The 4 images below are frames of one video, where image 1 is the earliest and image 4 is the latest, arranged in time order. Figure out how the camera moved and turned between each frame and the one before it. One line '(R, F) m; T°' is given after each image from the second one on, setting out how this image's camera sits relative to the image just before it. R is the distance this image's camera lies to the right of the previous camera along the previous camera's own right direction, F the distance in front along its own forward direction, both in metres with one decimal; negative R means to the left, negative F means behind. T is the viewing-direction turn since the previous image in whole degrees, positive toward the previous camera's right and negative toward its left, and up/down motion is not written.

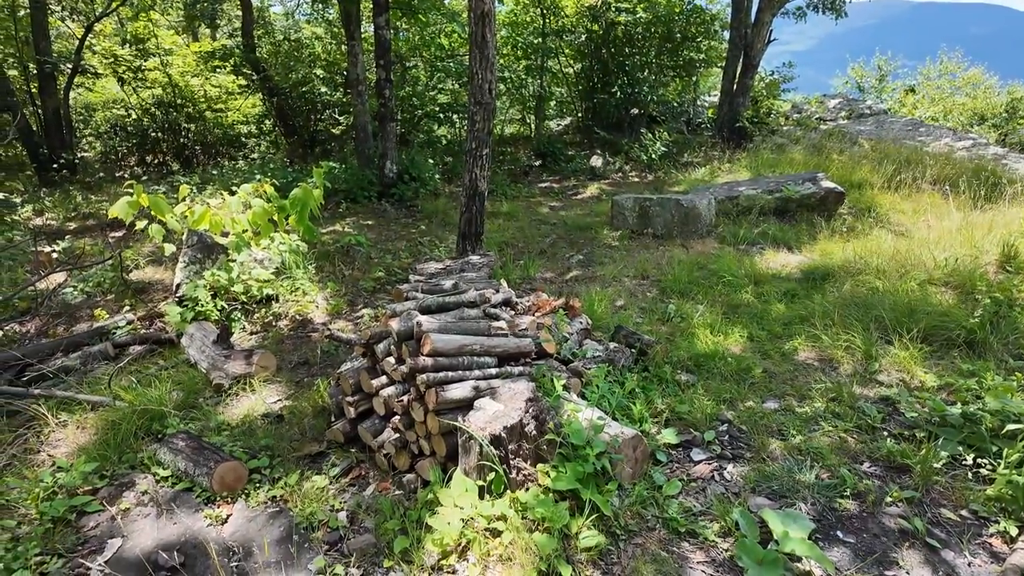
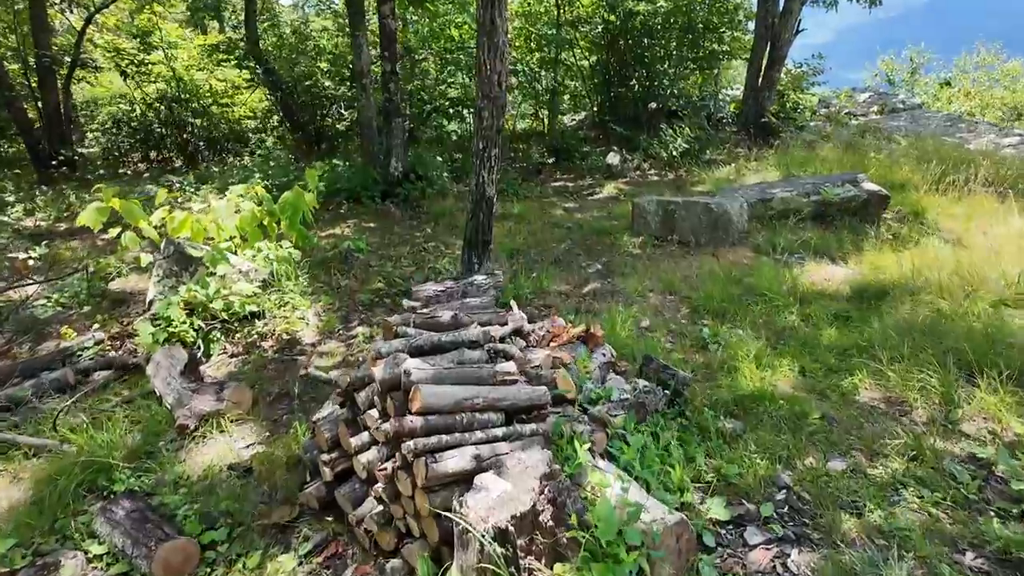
(0.0, +0.6) m; -1°
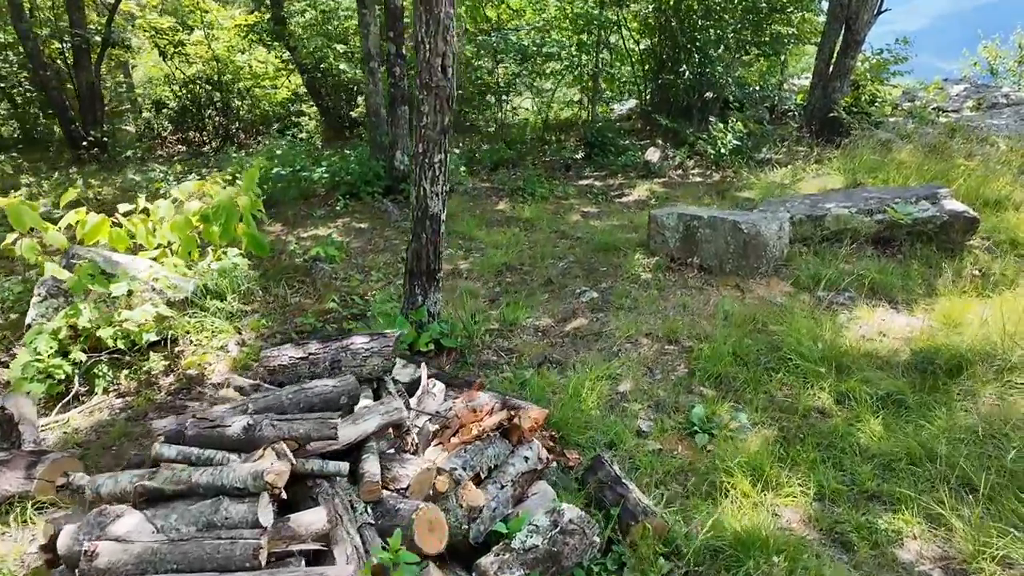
(+0.7, +1.0) m; -6°
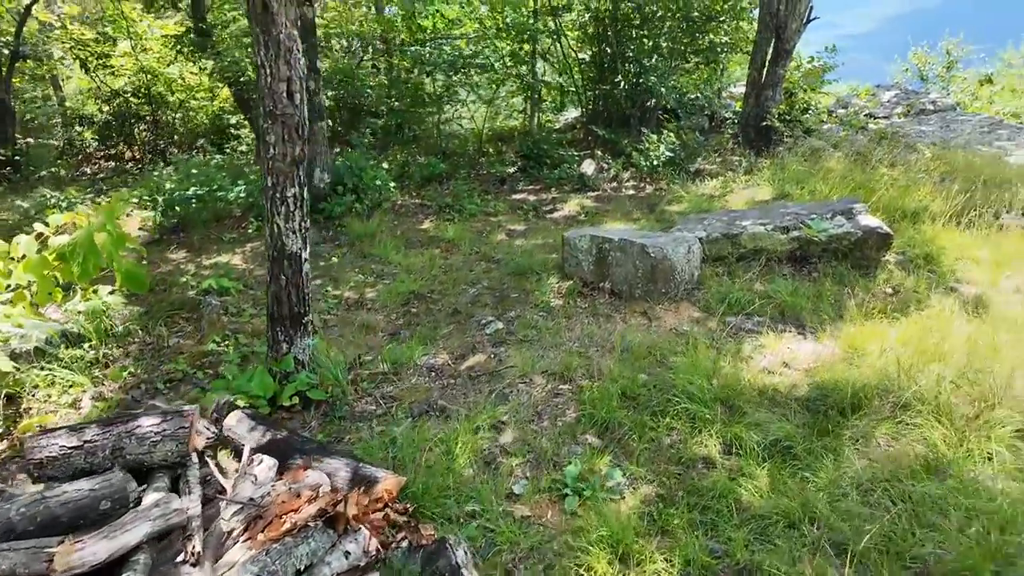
(+0.5, +0.3) m; +3°
